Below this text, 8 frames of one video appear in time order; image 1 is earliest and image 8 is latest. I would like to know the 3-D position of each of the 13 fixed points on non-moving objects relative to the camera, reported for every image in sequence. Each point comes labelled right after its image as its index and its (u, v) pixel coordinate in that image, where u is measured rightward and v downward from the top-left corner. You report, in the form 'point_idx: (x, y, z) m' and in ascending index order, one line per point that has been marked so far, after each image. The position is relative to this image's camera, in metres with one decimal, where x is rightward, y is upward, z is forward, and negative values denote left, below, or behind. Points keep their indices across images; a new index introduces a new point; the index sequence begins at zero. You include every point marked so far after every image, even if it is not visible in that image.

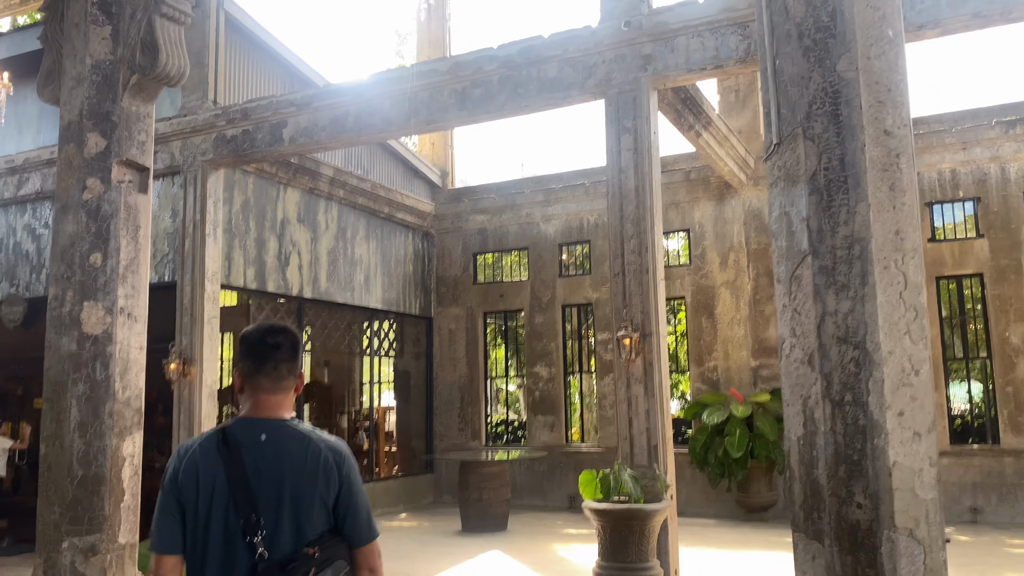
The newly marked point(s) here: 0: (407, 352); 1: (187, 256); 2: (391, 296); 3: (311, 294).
0: (-1.6, -0.9, +12.6) m
1: (-3.3, +0.3, +8.7) m
2: (-1.7, -0.1, +12.1) m
3: (-2.5, -0.1, +10.4) m
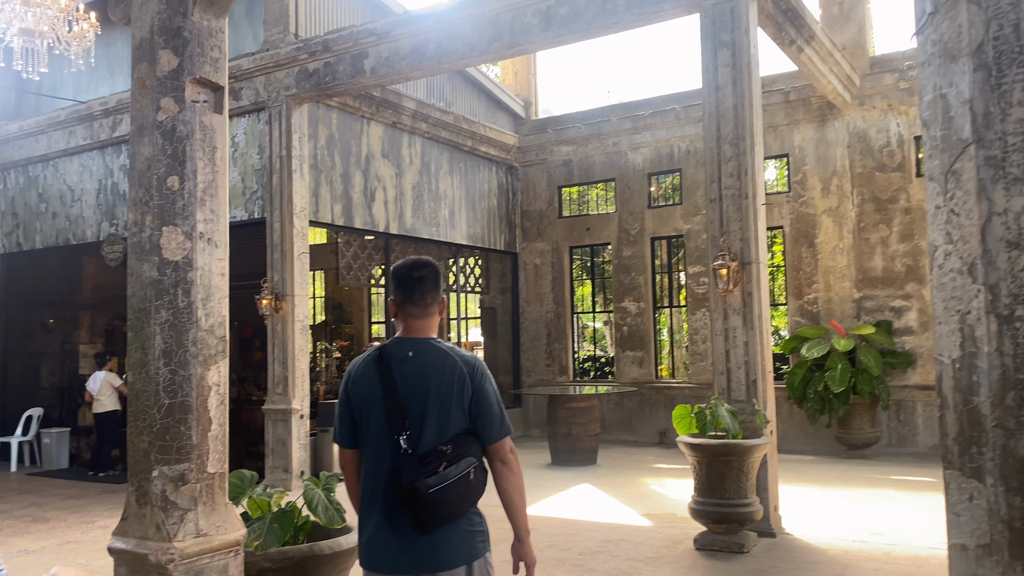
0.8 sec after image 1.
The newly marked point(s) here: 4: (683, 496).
0: (-0.3, 0.0, +12.5) m
1: (-2.4, +1.0, +8.8) m
2: (-0.5, +0.8, +12.0) m
3: (-1.4, +0.7, +10.4) m
4: (+1.6, -1.9, +7.8) m
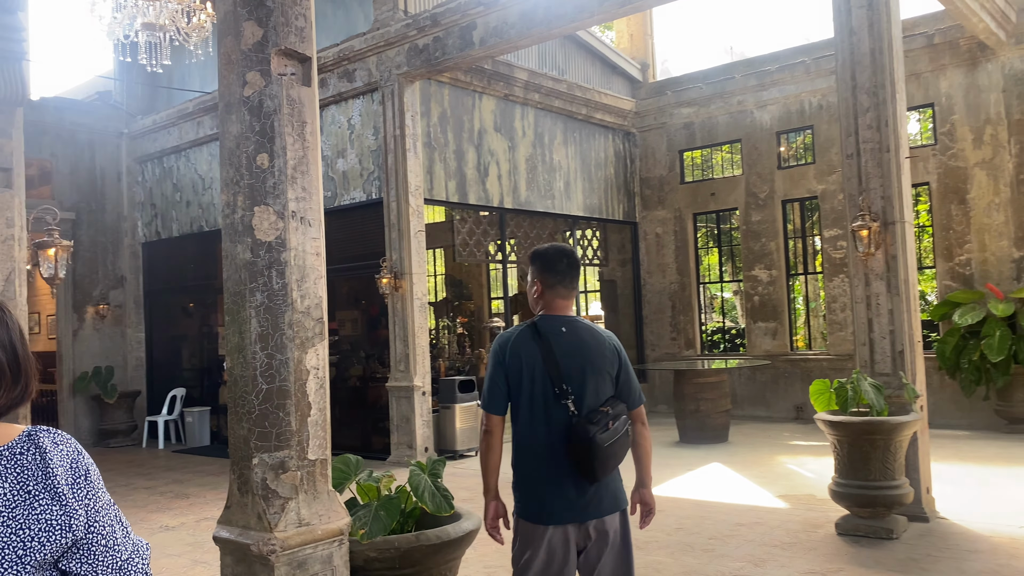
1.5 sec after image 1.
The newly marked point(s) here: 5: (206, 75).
0: (+1.5, +0.4, +12.2) m
1: (-1.3, +1.2, +8.8) m
2: (+1.1, +1.2, +11.7) m
3: (0.0, +1.0, +10.3) m
4: (+2.7, -1.6, +7.3) m
5: (-4.2, +2.9, +11.6) m
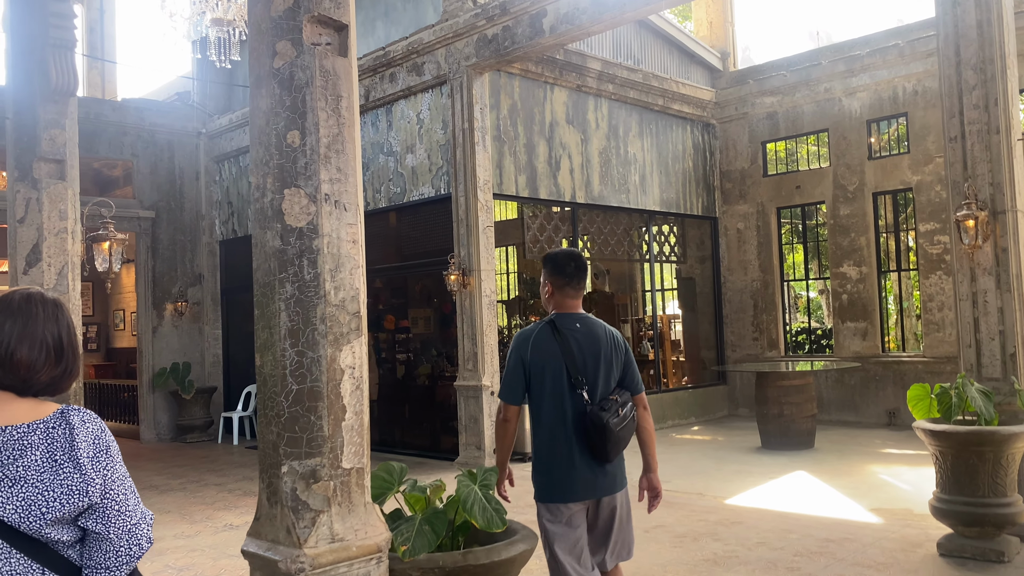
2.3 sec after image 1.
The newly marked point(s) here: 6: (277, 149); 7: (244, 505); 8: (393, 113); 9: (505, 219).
0: (+2.5, +0.4, +11.7) m
1: (-0.5, +1.2, +8.6) m
2: (+2.1, +1.2, +11.2) m
3: (+0.8, +1.0, +9.9) m
4: (+3.2, -1.6, +6.8) m
5: (-3.2, +2.9, +11.6) m
6: (-0.7, +0.4, +2.4) m
7: (-2.2, -1.8, +7.1) m
8: (-1.3, +1.9, +9.5) m
9: (-0.1, +0.7, +9.1) m
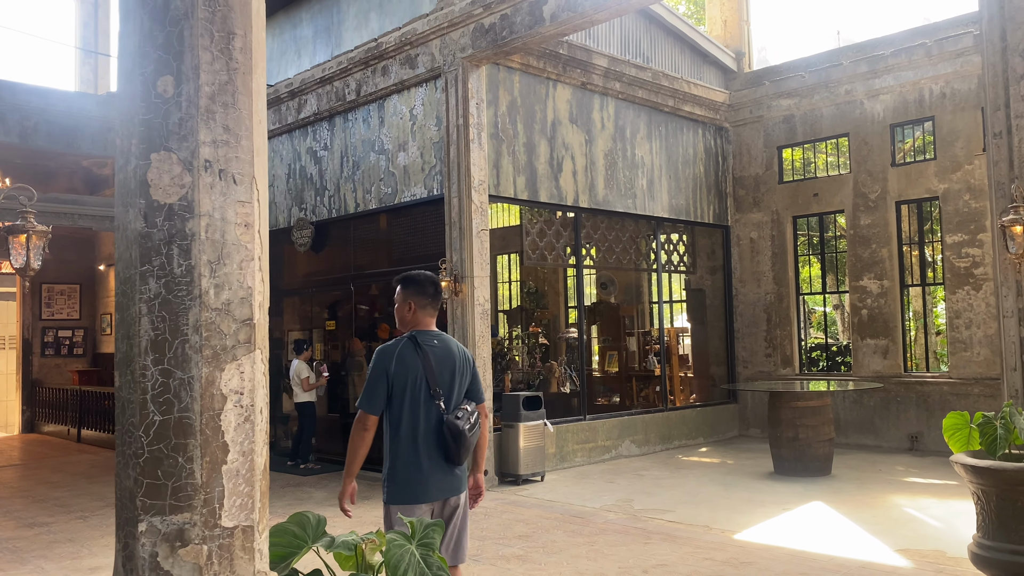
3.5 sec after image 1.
0: (+2.5, +0.3, +11.1) m
1: (-0.6, +1.2, +8.0) m
2: (+2.1, +1.1, +10.6) m
3: (+0.8, +0.9, +9.3) m
4: (+3.1, -1.7, +6.1) m
5: (-3.1, +2.9, +11.1) m
6: (-0.8, +0.4, +1.8) m
7: (-2.3, -1.8, +6.5) m
8: (-1.3, +1.9, +8.9) m
9: (-0.1, +0.6, +8.5) m
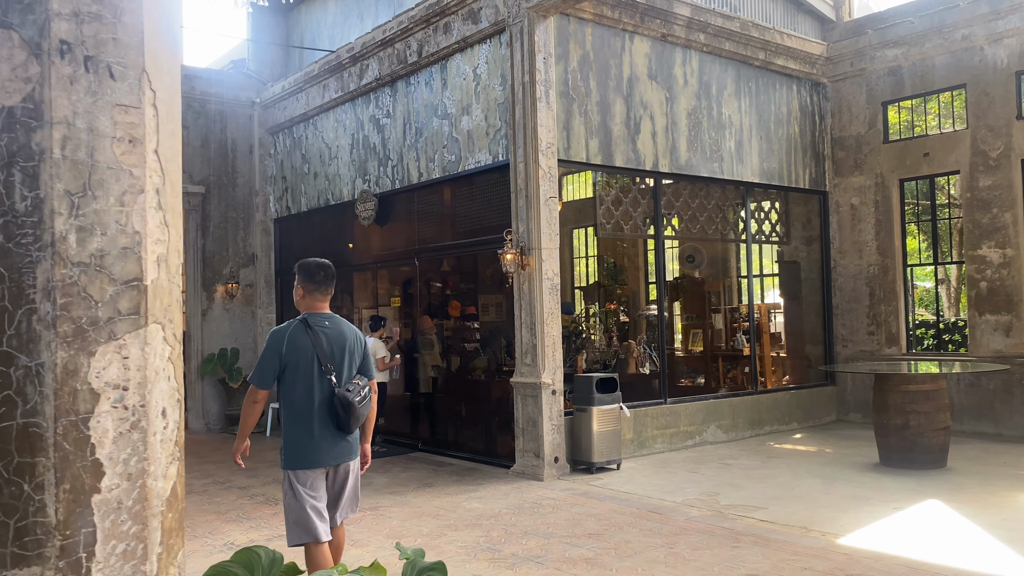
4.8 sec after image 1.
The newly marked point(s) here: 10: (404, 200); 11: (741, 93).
0: (+3.4, +0.6, +10.1) m
1: (+0.1, +1.4, +7.4) m
2: (+3.0, +1.4, +9.7) m
3: (+1.6, +1.2, +8.5) m
4: (+3.6, -1.5, +5.2) m
5: (-2.2, +3.2, +10.7) m
6: (-0.8, +0.5, +1.2) m
7: (-1.8, -1.6, +6.1) m
8: (-0.6, +2.1, +8.3) m
9: (+0.6, +0.8, +7.8) m
10: (-1.2, +0.9, +9.2) m
11: (+2.5, +2.1, +9.3) m
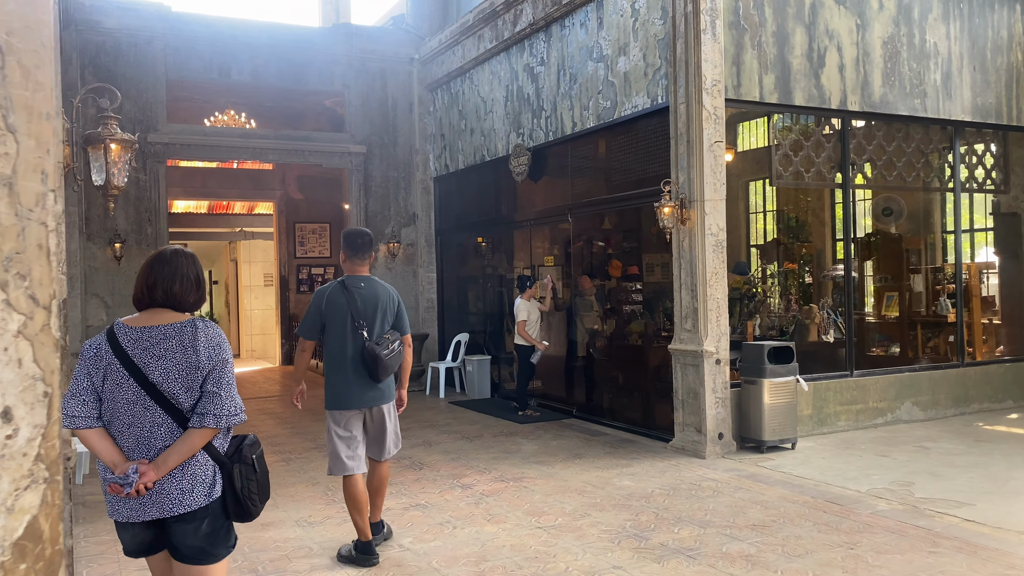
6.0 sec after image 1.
0: (+5.1, +1.1, +8.7) m
1: (+1.3, +1.7, +6.6) m
2: (+4.6, +1.8, +8.3) m
3: (+3.0, +1.6, +7.5) m
4: (+4.3, -1.3, +3.9) m
5: (-0.3, +3.7, +10.2) m
6: (-0.7, +0.5, +0.8) m
7: (-0.8, -1.3, +5.9) m
8: (+0.8, +2.5, +7.6) m
9: (+1.9, +1.2, +6.9) m
10: (+0.5, +1.4, +8.6) m
11: (+4.1, +2.5, +8.0) m
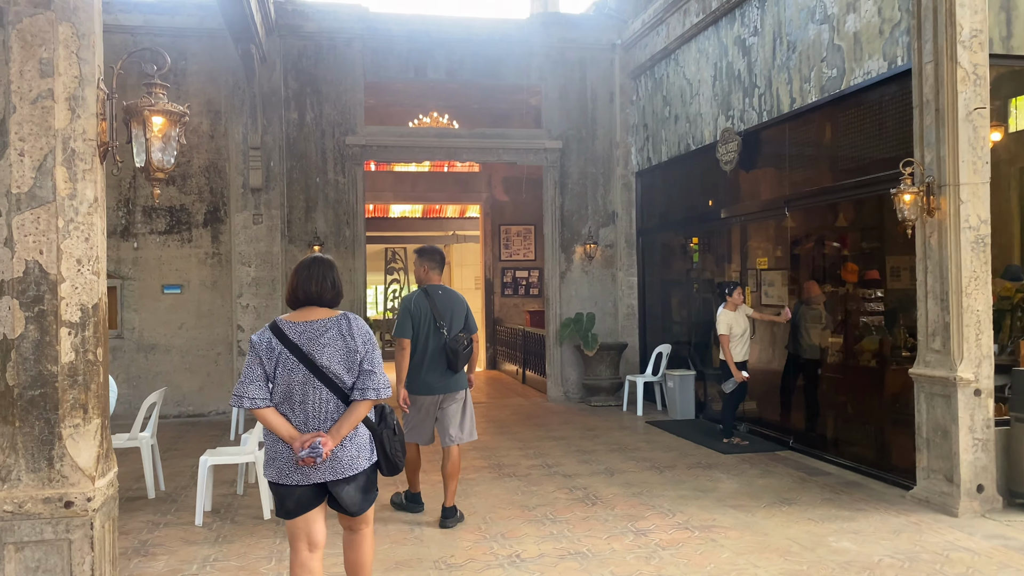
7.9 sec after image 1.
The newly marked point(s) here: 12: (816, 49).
0: (+6.8, +1.0, +6.2) m
1: (+2.5, +1.7, +5.2) m
2: (+6.2, +1.7, +5.9) m
3: (+4.4, +1.5, +5.6) m
4: (+4.7, -1.3, +1.8) m
5: (+2.0, +3.6, +9.1) m
6: (-1.0, +0.5, +0.2) m
7: (+0.3, -1.4, +5.1) m
8: (+2.4, +2.5, +6.3) m
9: (+3.2, +1.1, +5.4) m
10: (+2.3, +1.3, +7.4) m
11: (+5.6, +2.5, +5.8) m
12: (+2.3, +1.8, +6.6) m
